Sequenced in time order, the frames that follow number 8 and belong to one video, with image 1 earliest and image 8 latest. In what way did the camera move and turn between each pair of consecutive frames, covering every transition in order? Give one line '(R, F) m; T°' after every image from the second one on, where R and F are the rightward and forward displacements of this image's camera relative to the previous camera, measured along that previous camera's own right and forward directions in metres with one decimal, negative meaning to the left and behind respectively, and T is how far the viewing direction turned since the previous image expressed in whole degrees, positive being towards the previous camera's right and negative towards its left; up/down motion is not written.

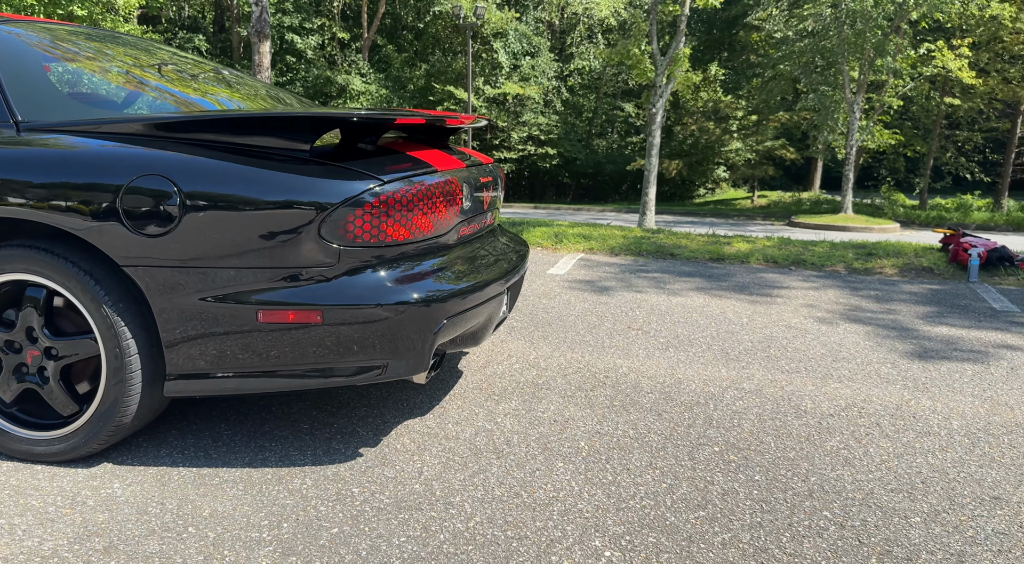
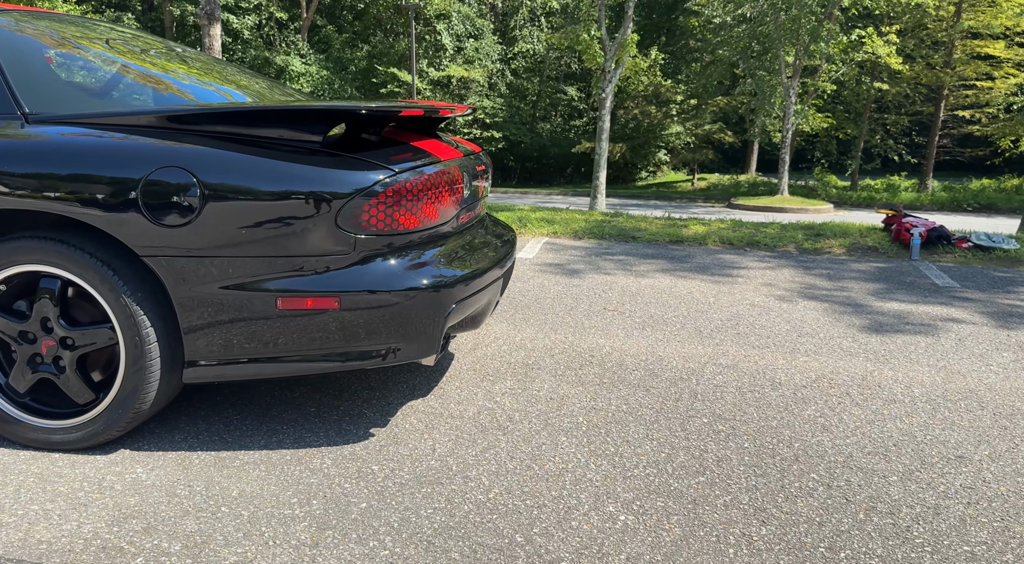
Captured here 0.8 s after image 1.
(-0.2, -0.1) m; +4°
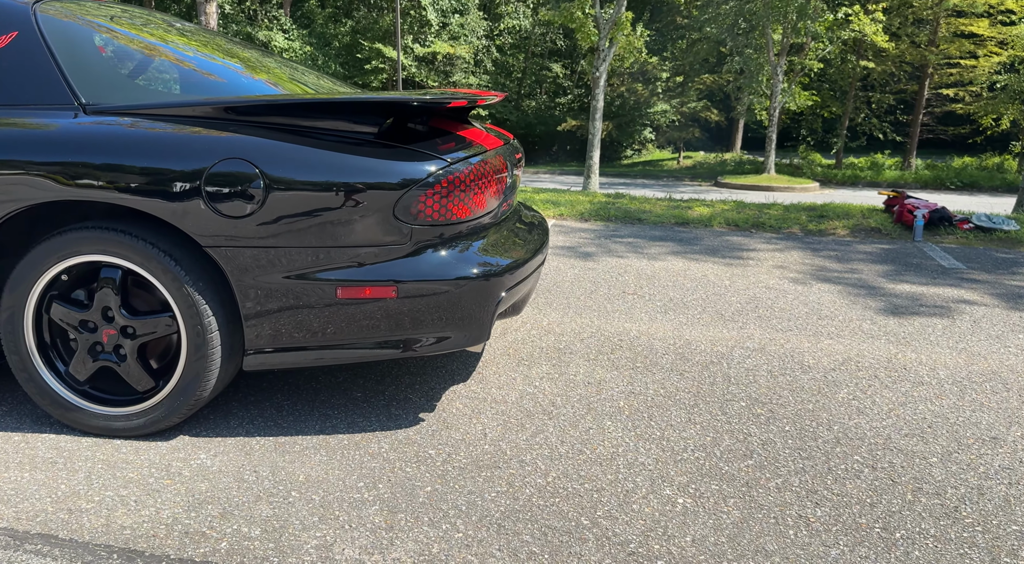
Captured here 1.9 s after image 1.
(-0.2, 0.0) m; +1°
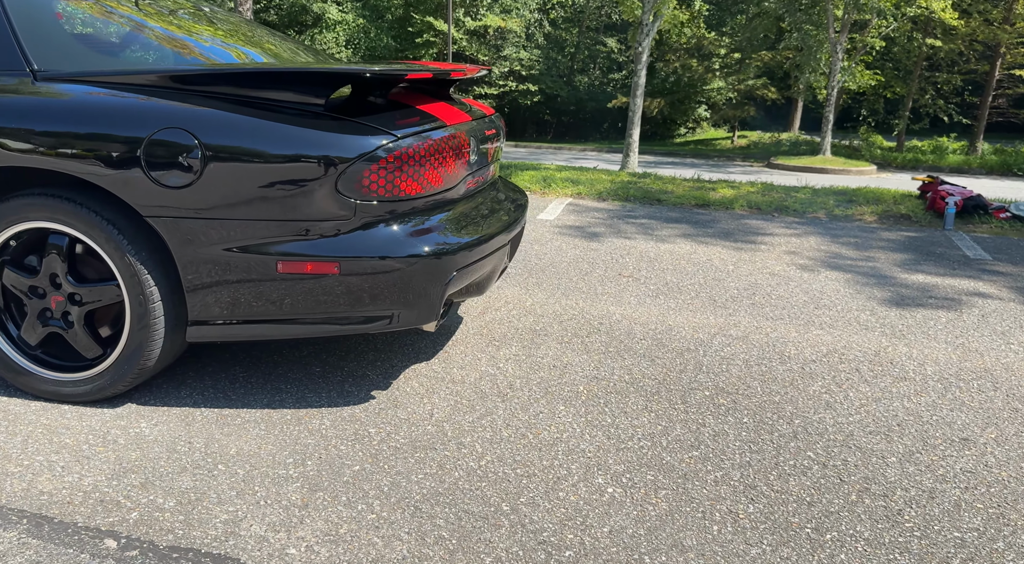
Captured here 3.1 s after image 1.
(+0.3, +0.1) m; -3°
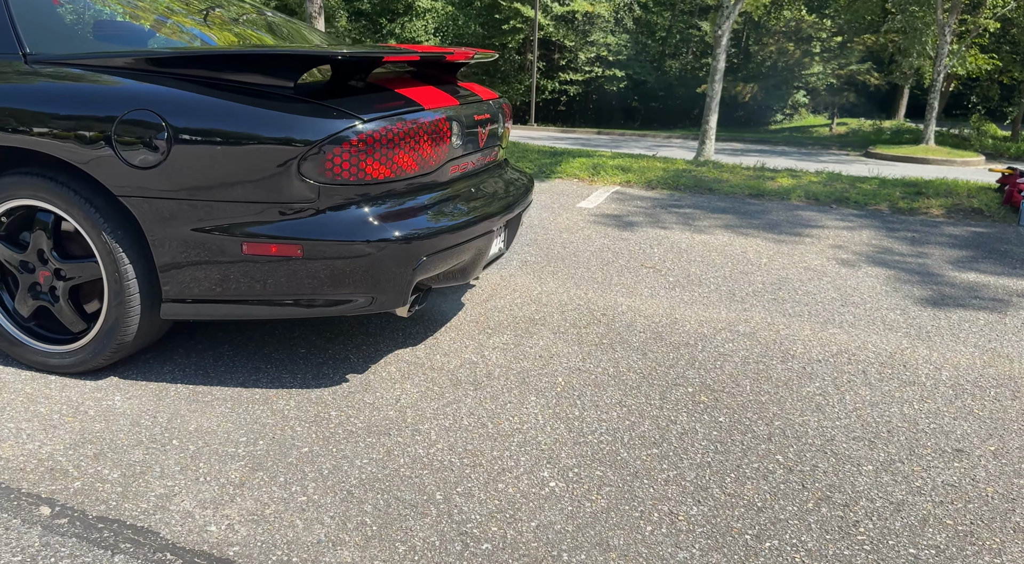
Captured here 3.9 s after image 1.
(+0.4, +0.1) m; -5°
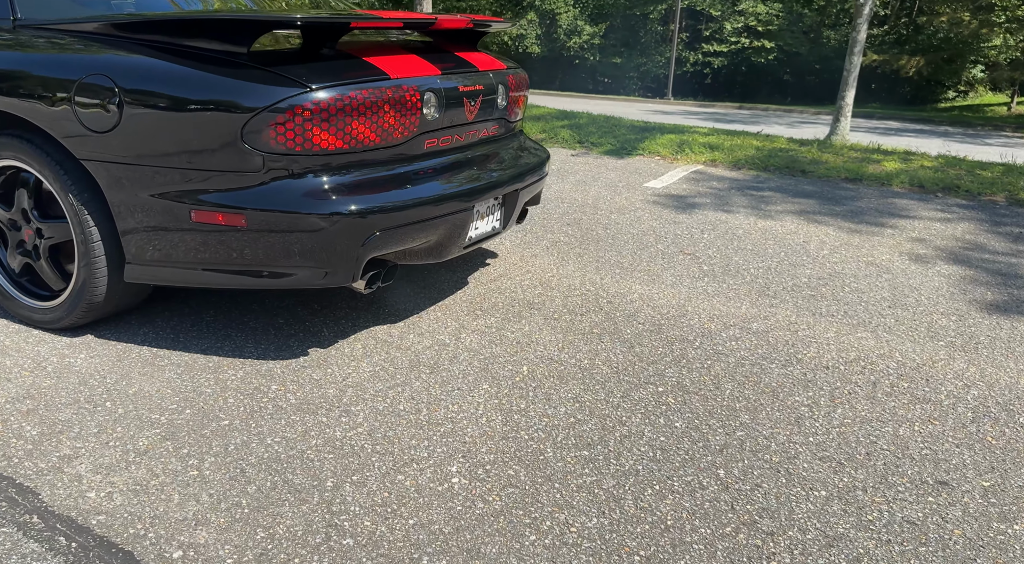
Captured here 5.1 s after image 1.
(+0.5, +0.2) m; -8°
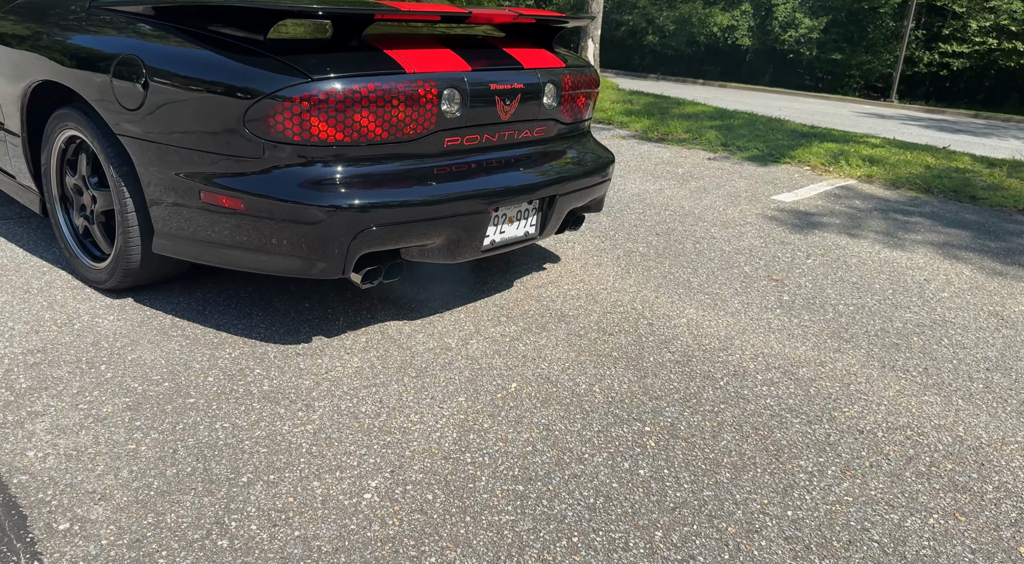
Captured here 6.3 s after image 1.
(+0.6, +0.2) m; -12°
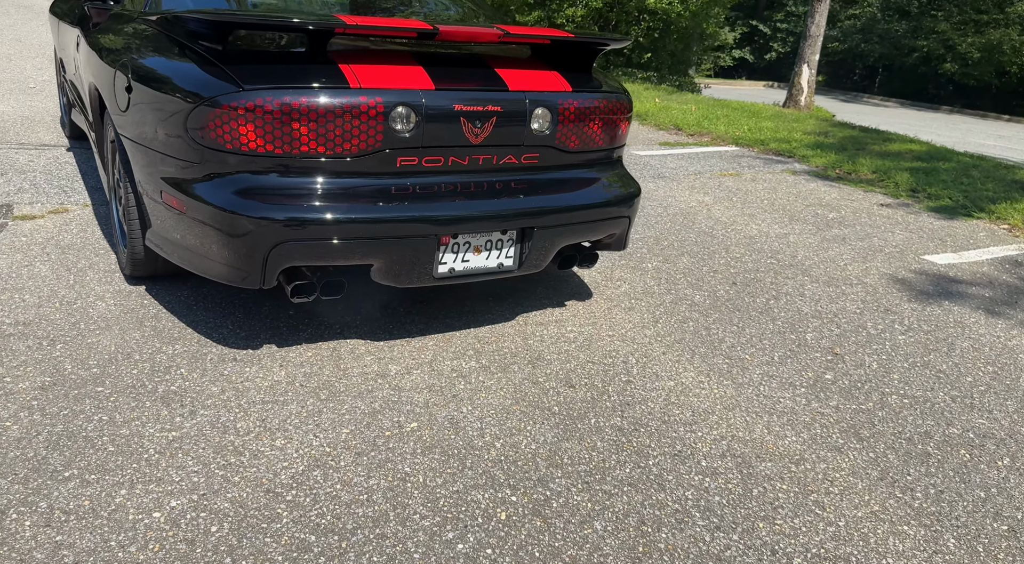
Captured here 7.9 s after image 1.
(+1.0, +0.3) m; -15°
